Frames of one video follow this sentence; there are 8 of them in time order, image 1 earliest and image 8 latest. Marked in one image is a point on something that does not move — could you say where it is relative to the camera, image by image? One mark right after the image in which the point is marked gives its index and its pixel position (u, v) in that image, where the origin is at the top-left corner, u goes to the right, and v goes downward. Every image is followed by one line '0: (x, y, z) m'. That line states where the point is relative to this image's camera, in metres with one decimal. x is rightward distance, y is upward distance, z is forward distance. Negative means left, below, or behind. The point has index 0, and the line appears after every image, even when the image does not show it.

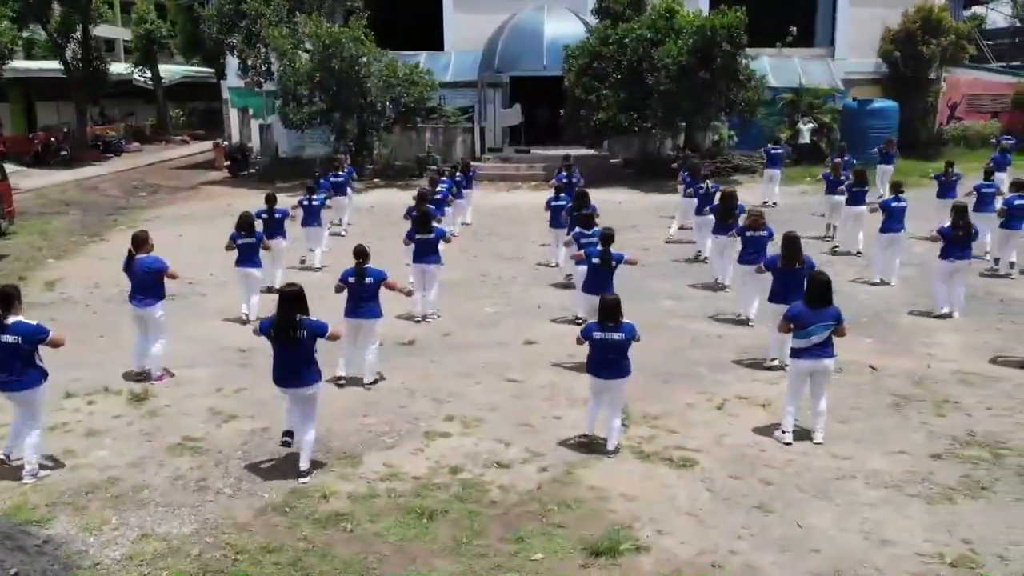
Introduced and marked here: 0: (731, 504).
0: (+1.4, -1.4, +7.8) m
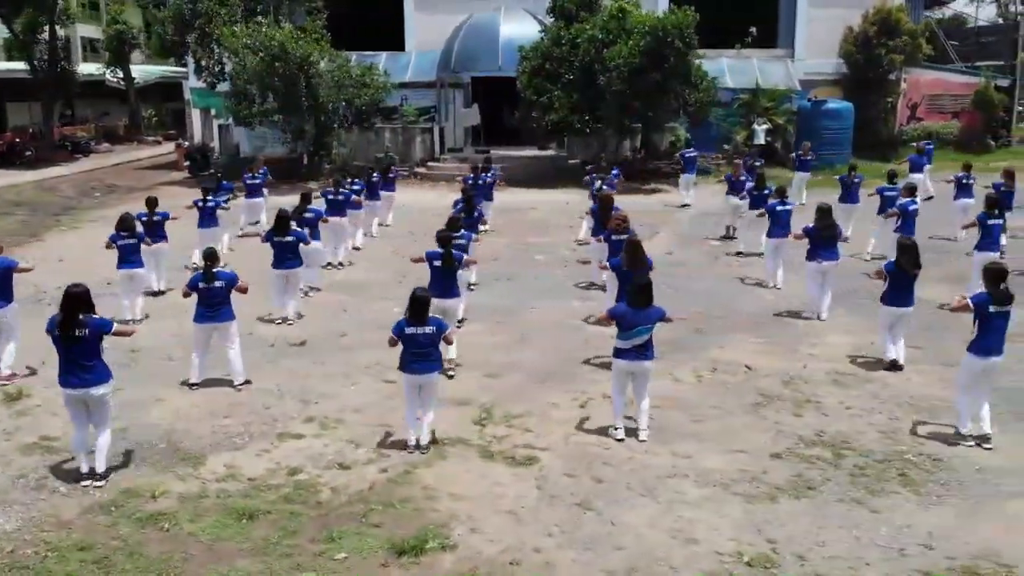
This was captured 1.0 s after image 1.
0: (+0.3, -1.4, +7.8) m
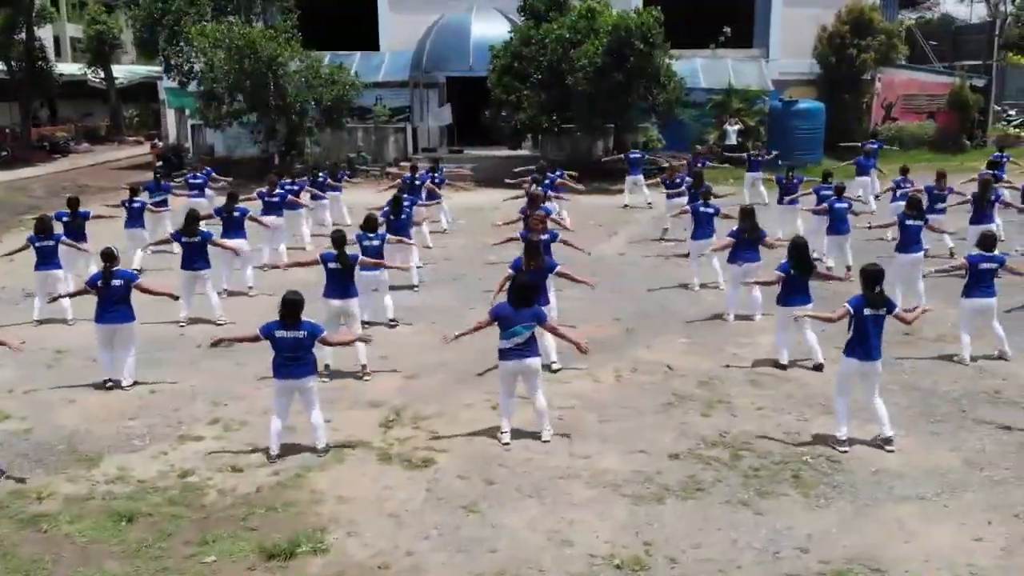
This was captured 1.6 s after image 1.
0: (-0.5, -1.4, +7.7) m
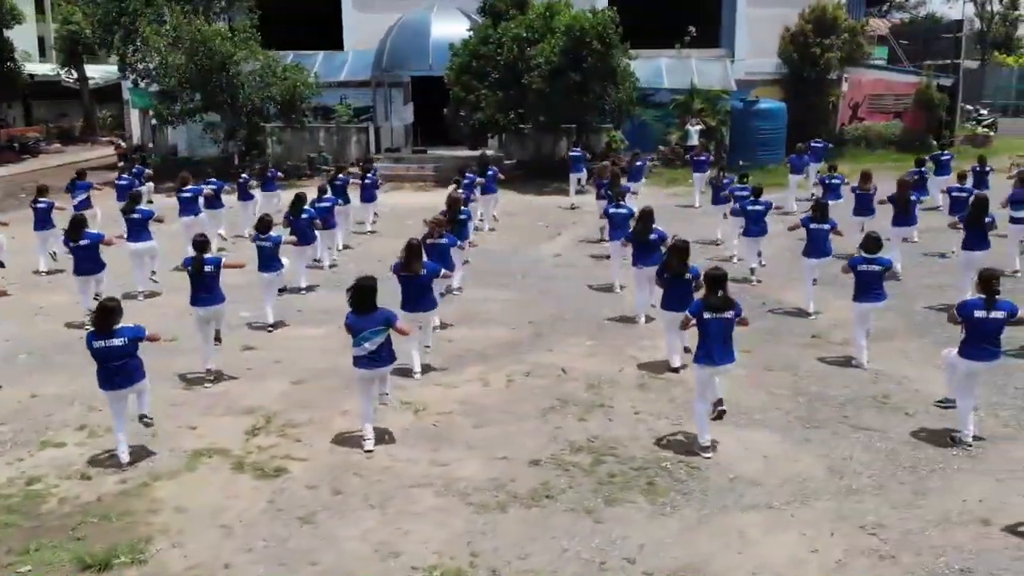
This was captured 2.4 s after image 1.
0: (-1.5, -1.4, +7.5) m
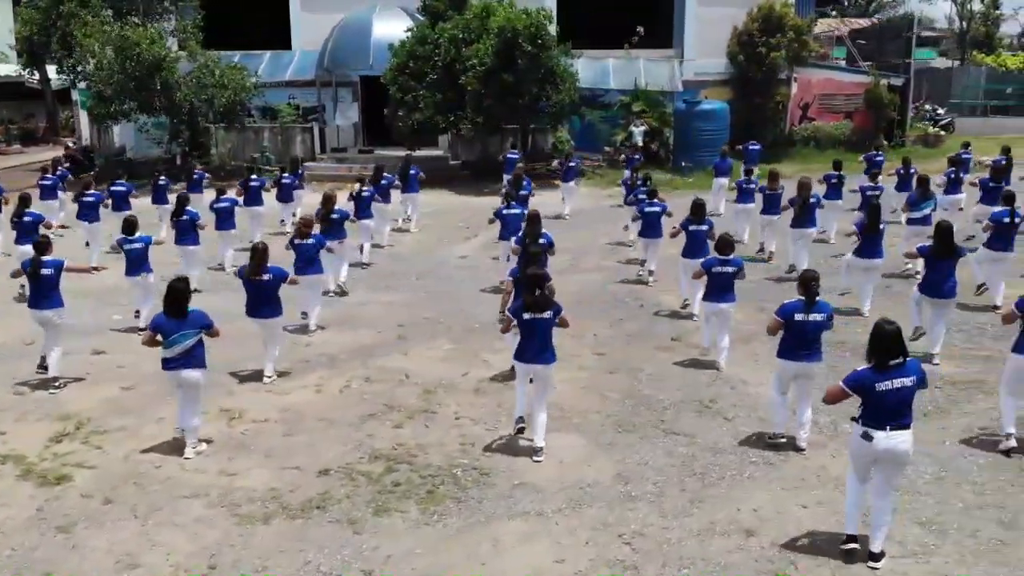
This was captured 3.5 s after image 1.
0: (-2.9, -1.4, +7.4) m
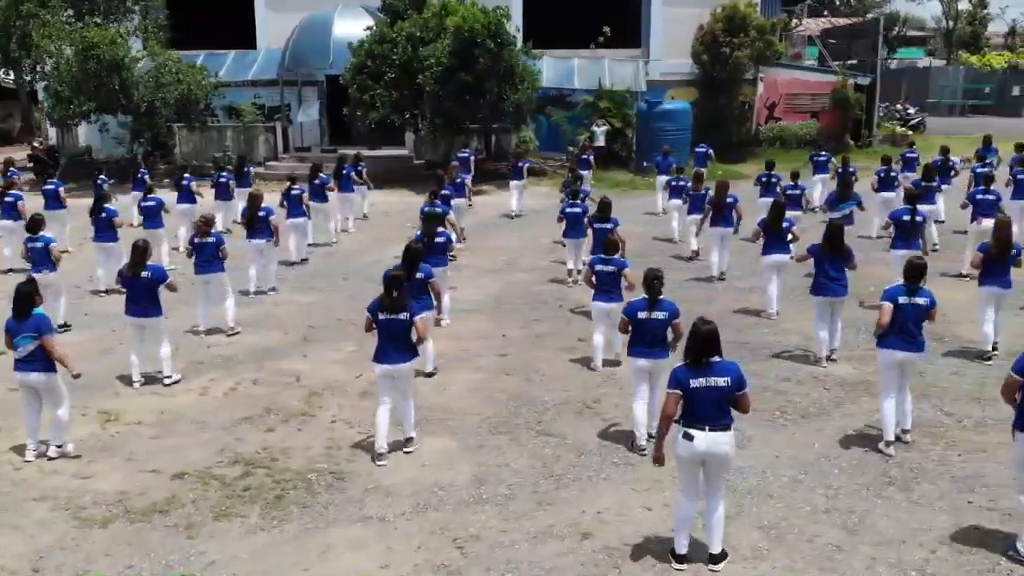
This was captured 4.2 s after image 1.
0: (-3.8, -1.4, +7.3) m
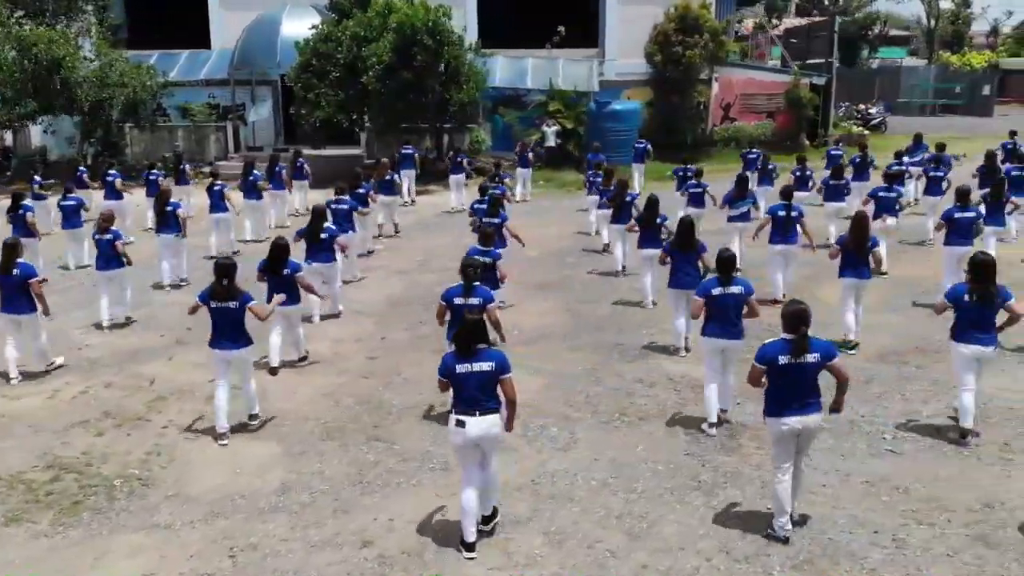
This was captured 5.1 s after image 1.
0: (-5.0, -1.5, +7.3) m
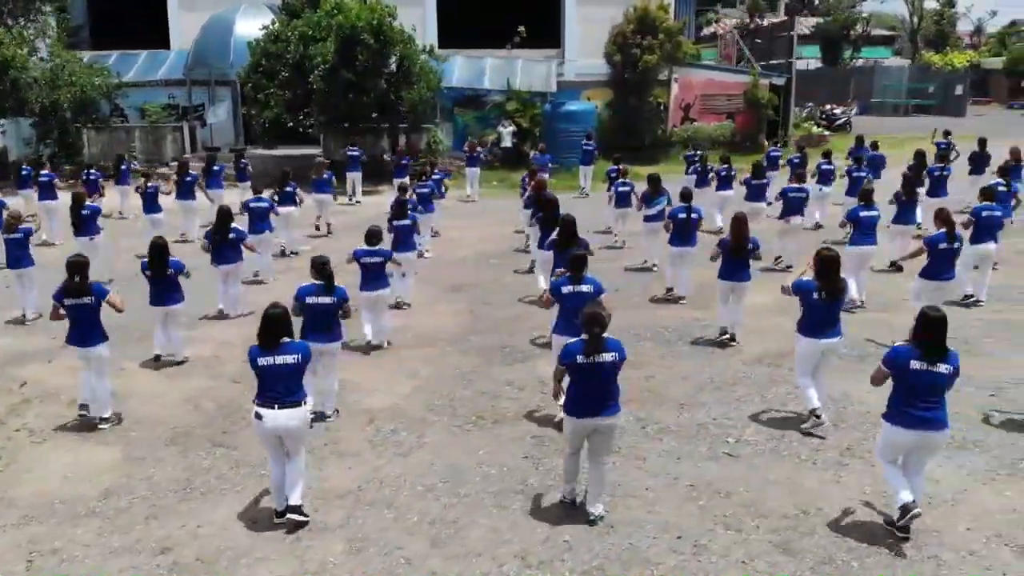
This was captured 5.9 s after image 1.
0: (-6.1, -1.5, +7.3) m
